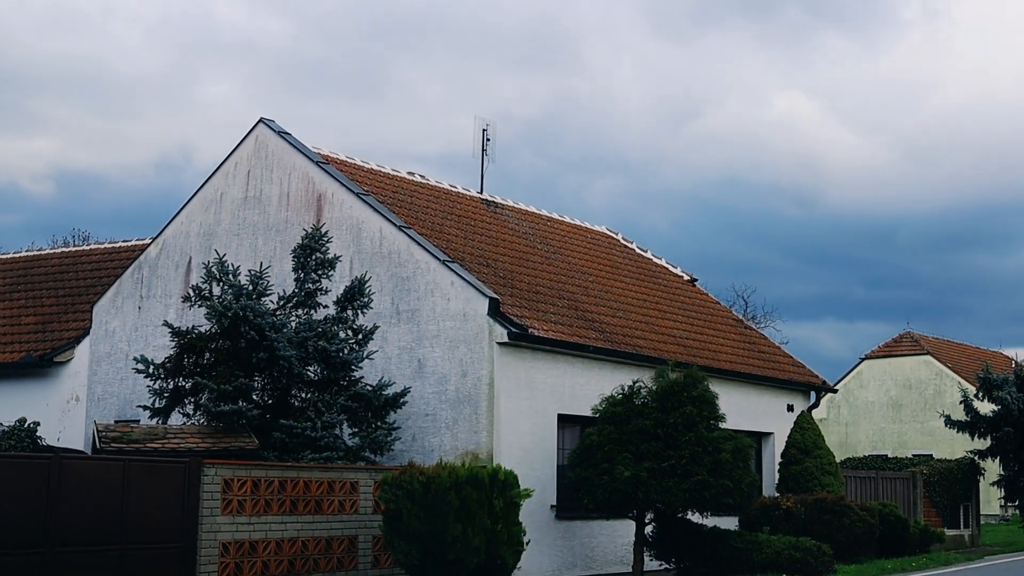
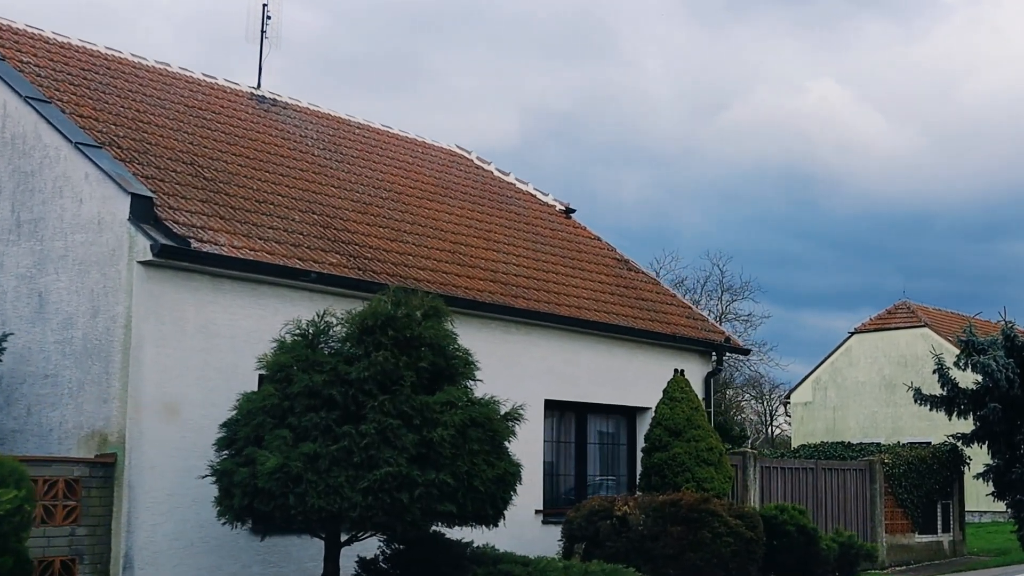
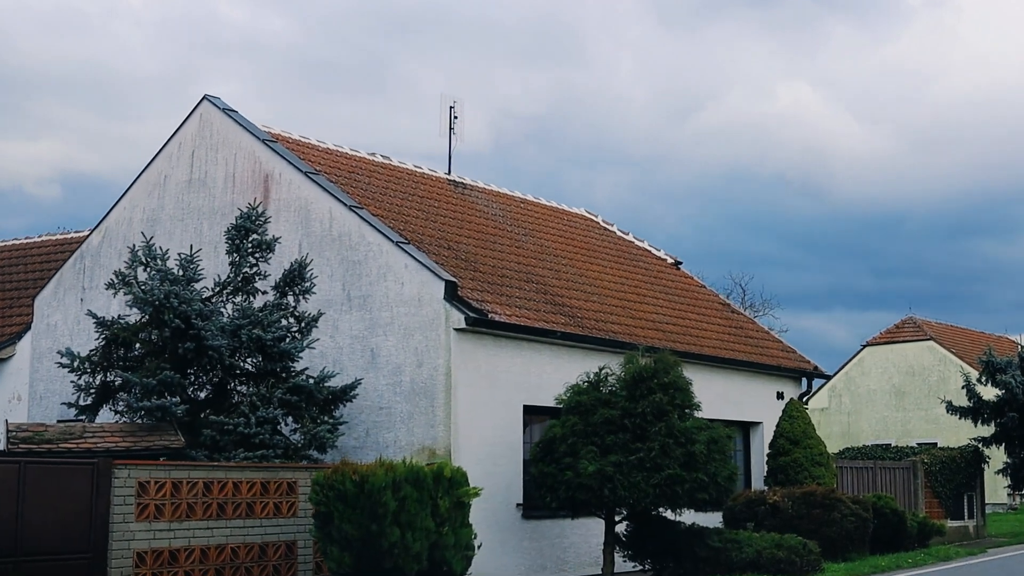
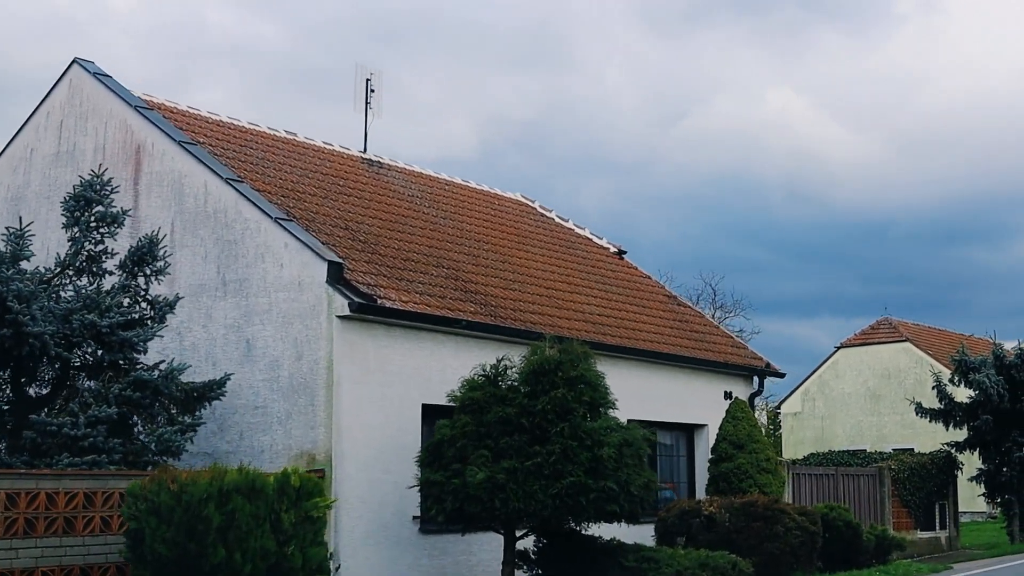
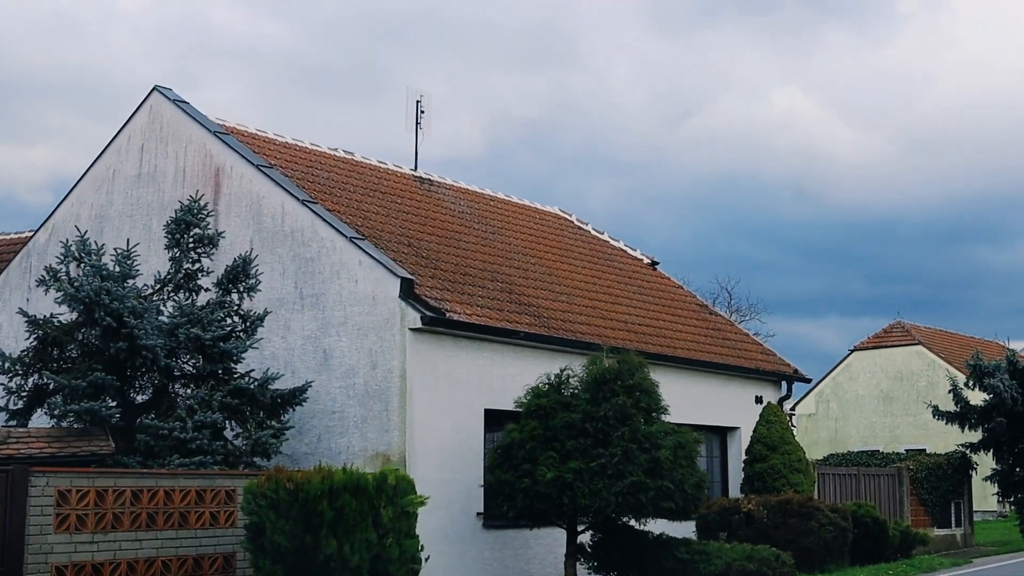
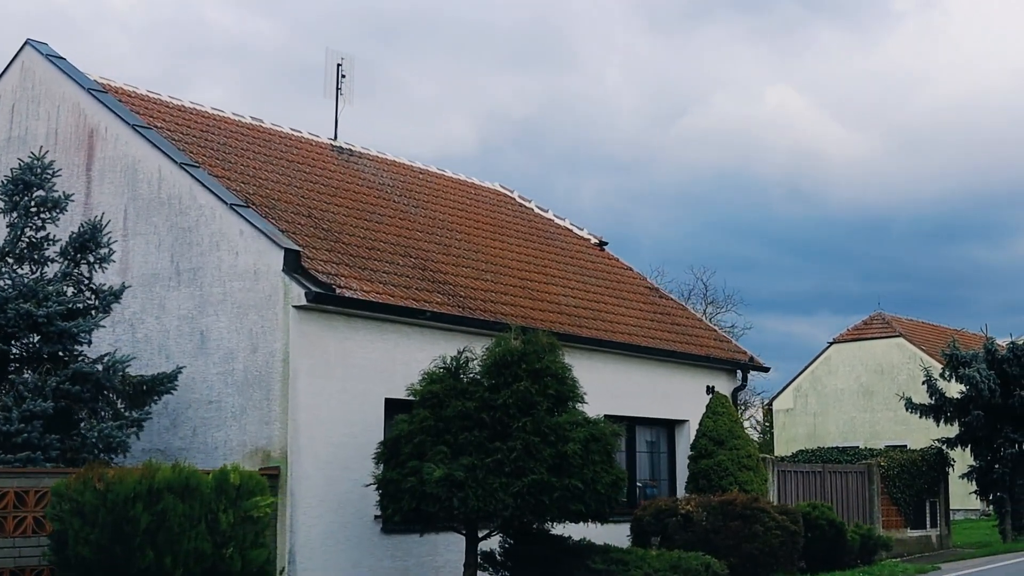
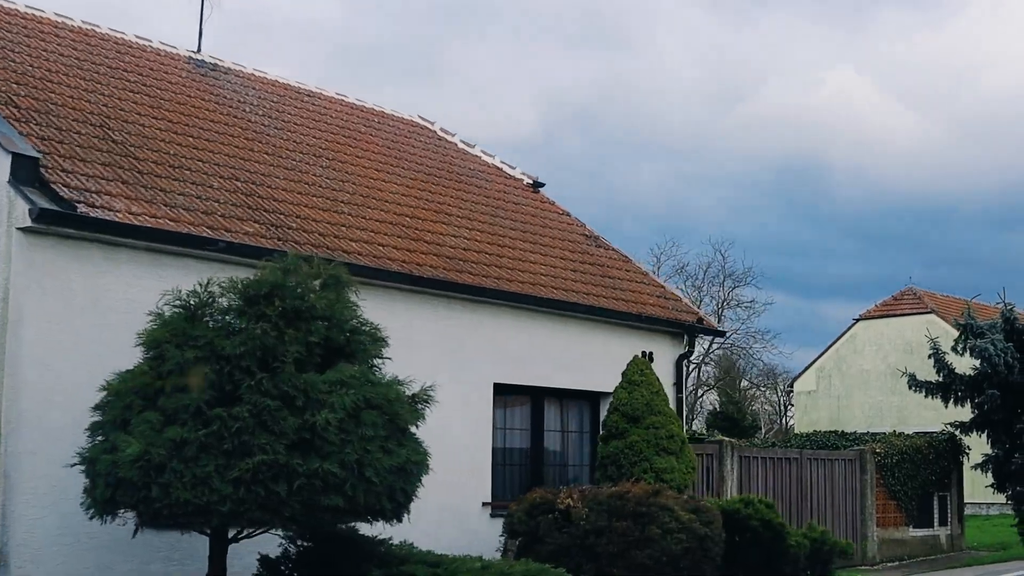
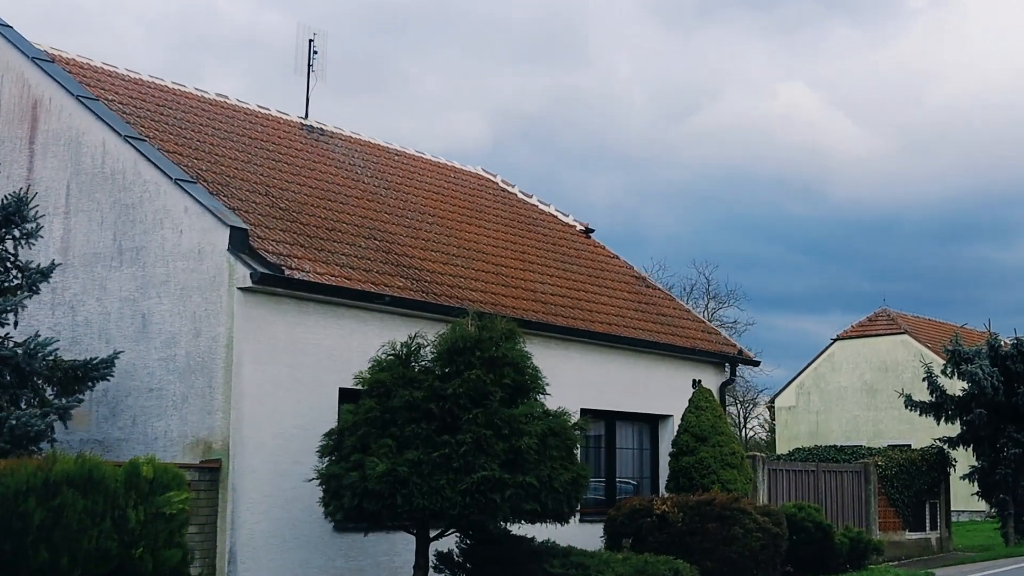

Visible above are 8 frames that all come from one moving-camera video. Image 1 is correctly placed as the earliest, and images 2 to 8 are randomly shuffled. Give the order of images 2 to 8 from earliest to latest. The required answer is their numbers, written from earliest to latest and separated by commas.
3, 5, 4, 6, 8, 2, 7
